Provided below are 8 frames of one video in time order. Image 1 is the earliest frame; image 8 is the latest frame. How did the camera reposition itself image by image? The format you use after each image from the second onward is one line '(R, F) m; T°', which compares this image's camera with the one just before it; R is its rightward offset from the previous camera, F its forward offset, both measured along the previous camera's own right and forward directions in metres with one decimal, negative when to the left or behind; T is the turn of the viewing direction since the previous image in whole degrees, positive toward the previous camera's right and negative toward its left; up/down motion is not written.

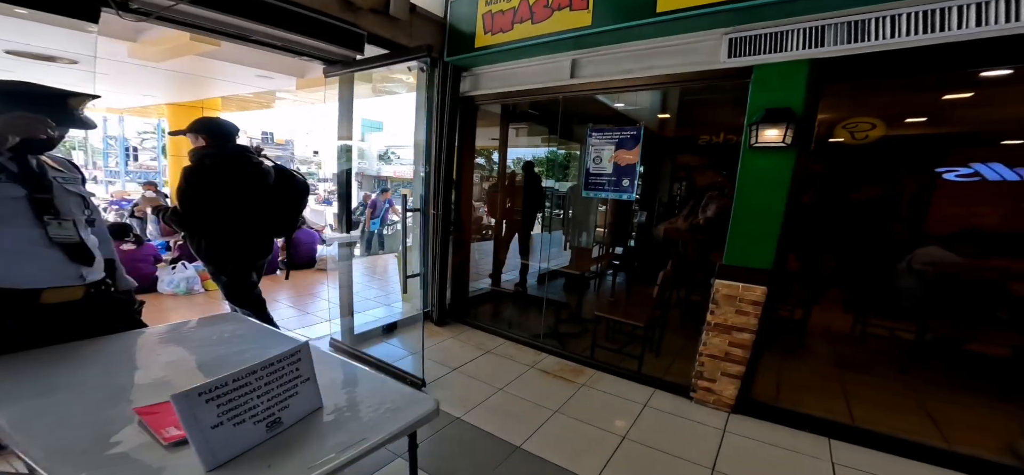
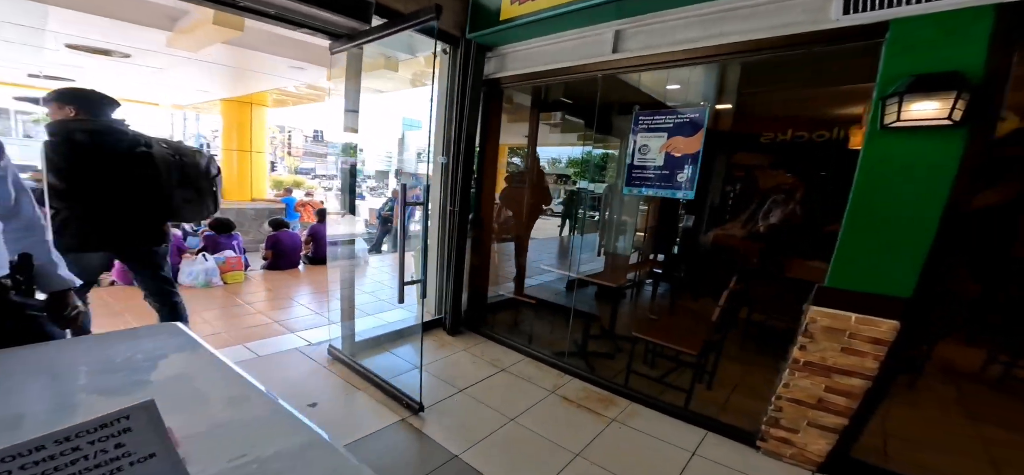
(+0.1, +0.4) m; -6°
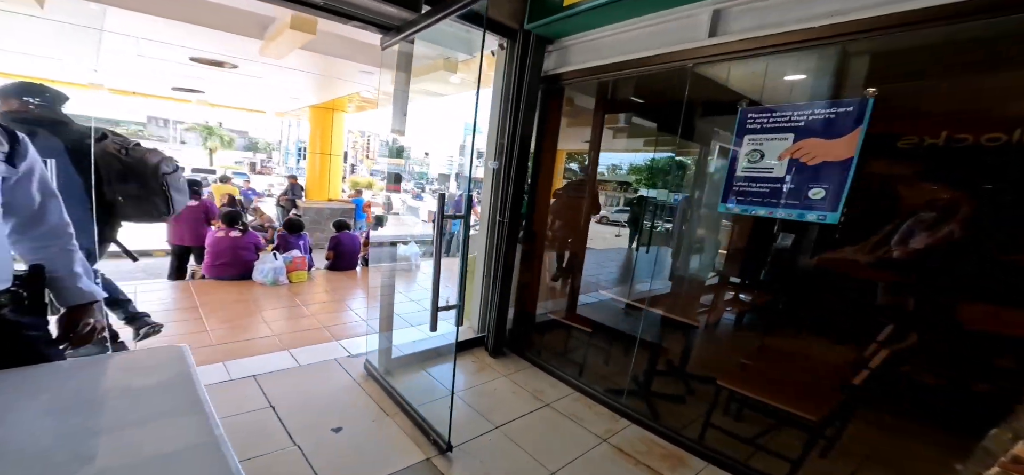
(0.0, +0.3) m; -9°
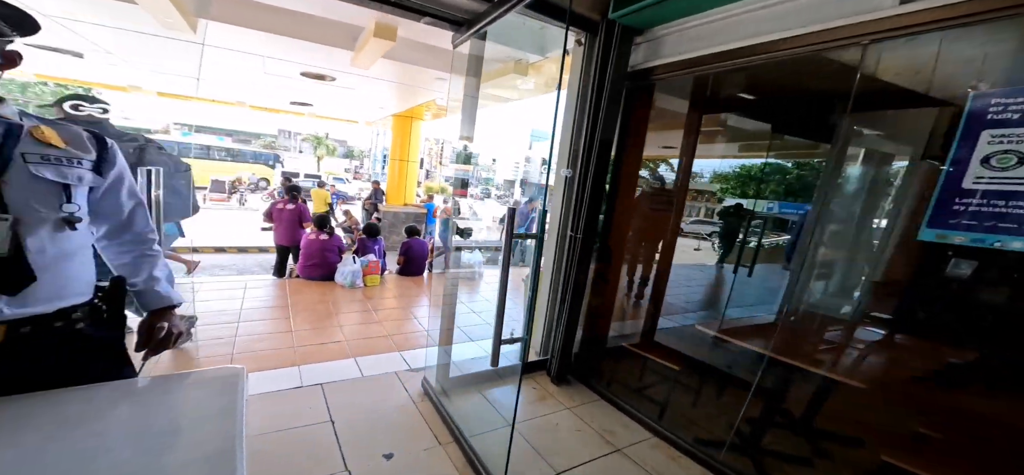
(-0.1, +0.2) m; -10°
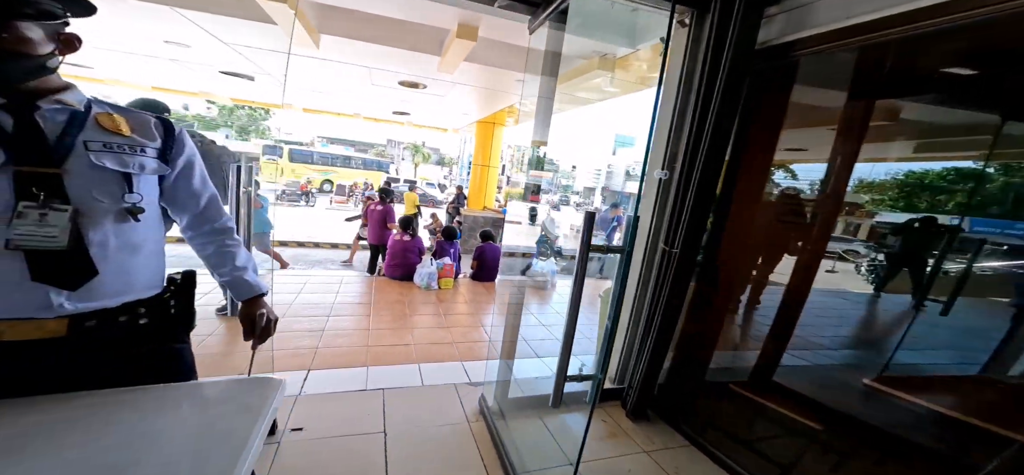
(0.0, +0.2) m; -12°
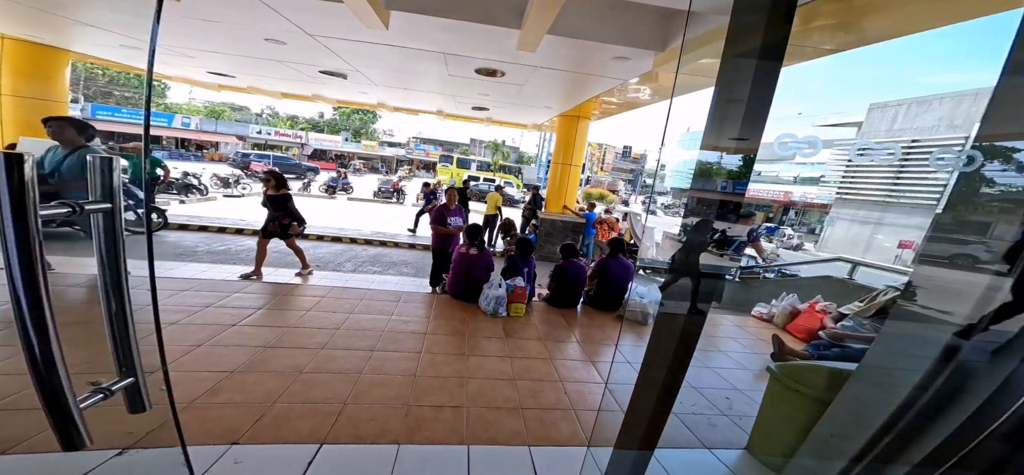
(-0.1, +0.9) m; -12°
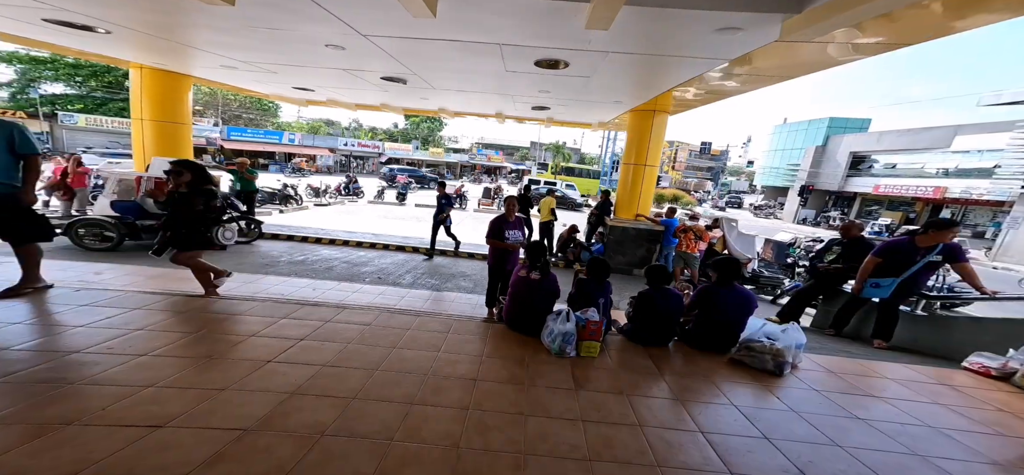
(0.0, +0.6) m; -10°
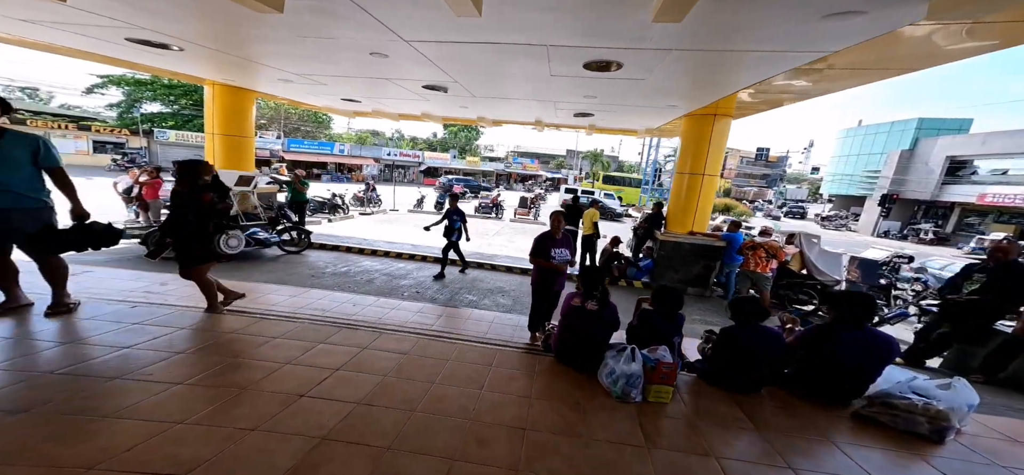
(-0.1, +0.3) m; -5°
